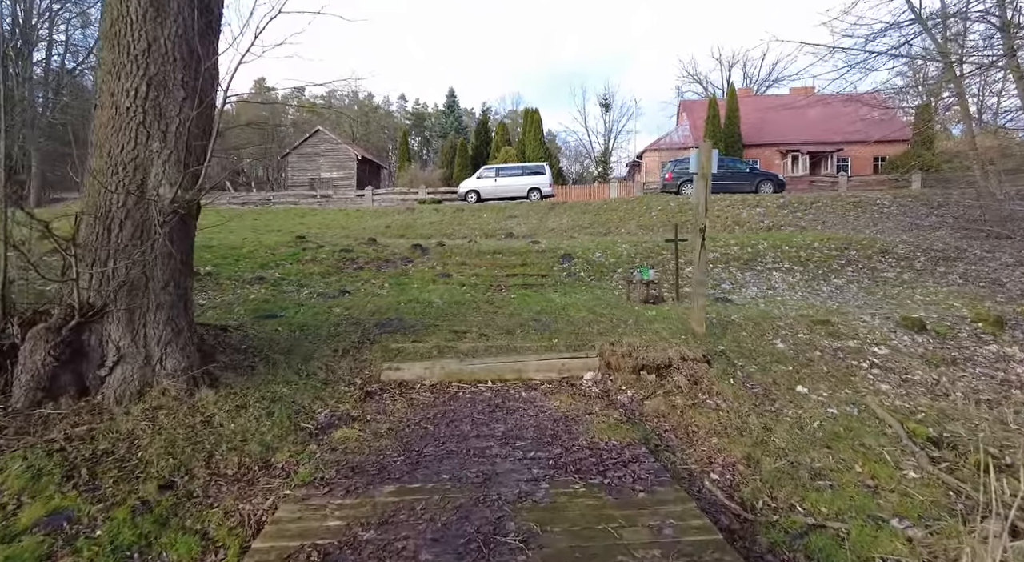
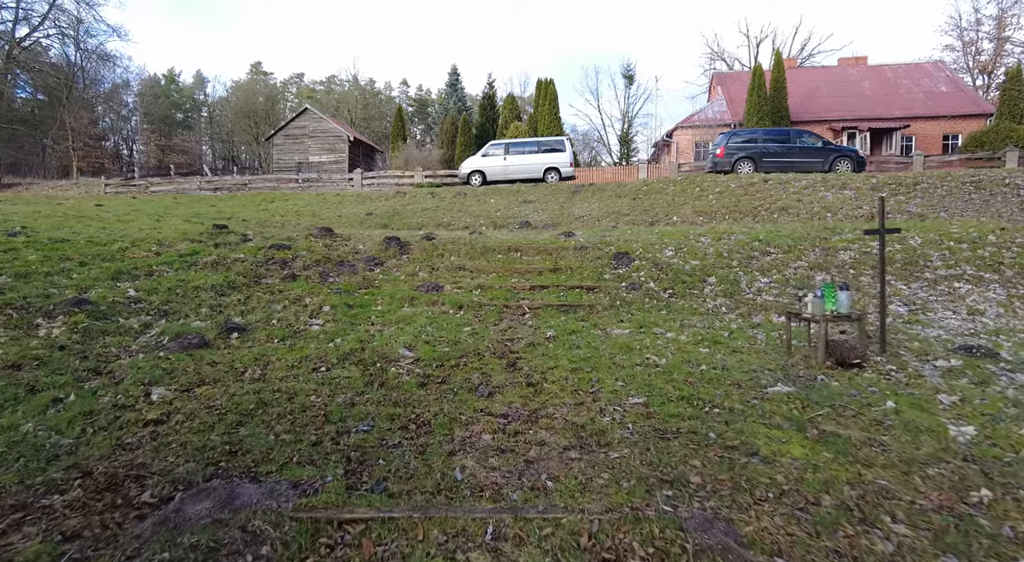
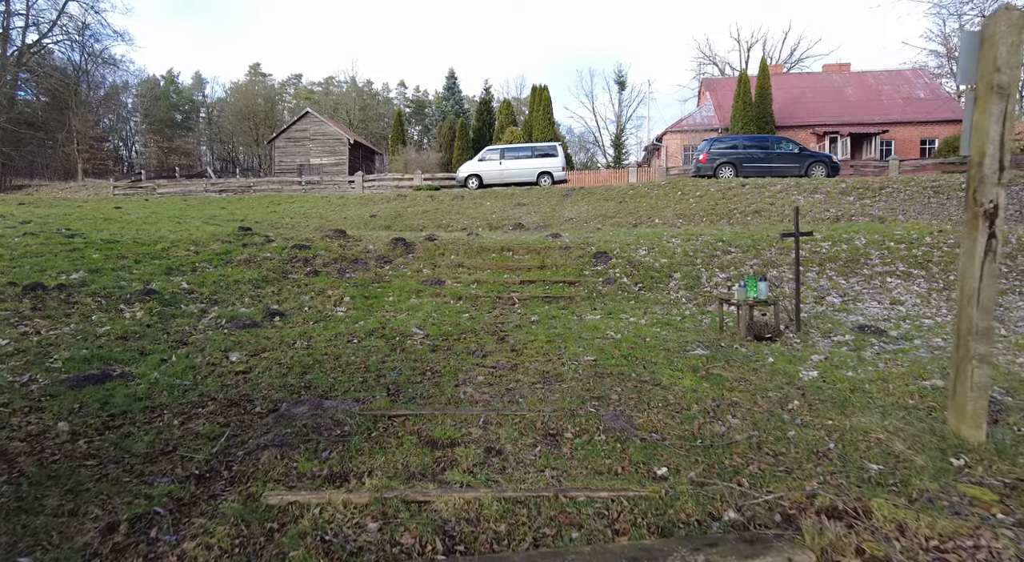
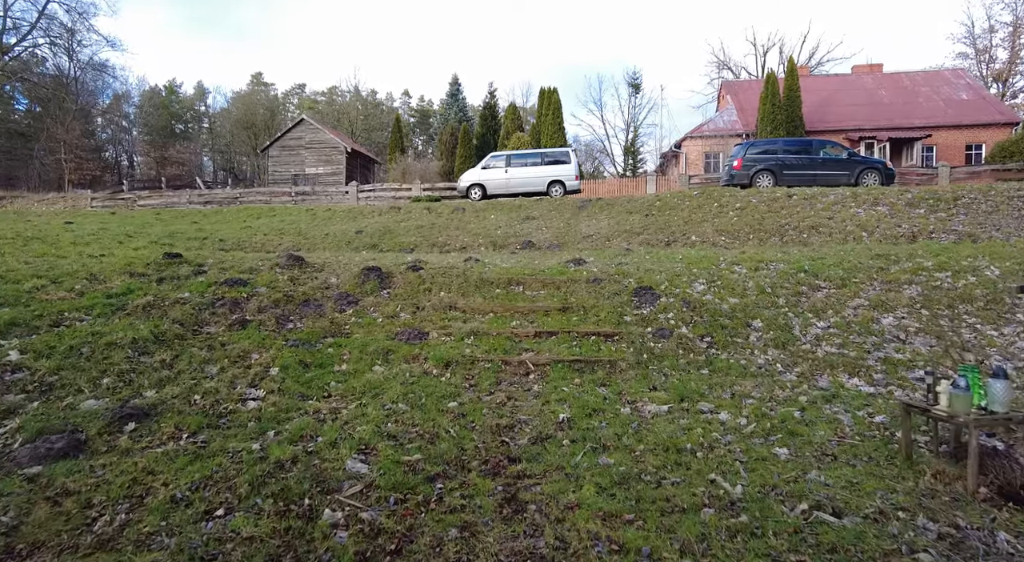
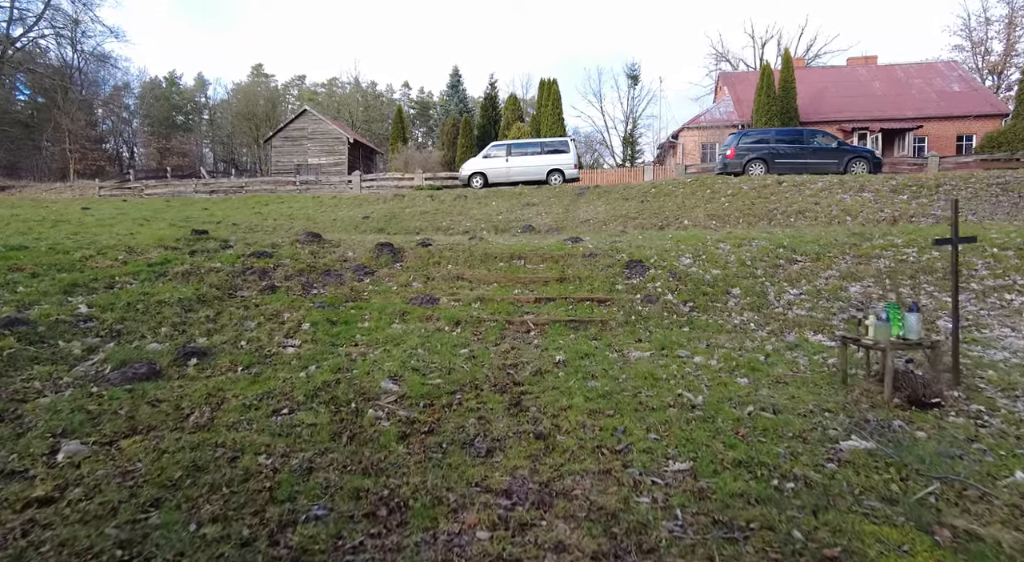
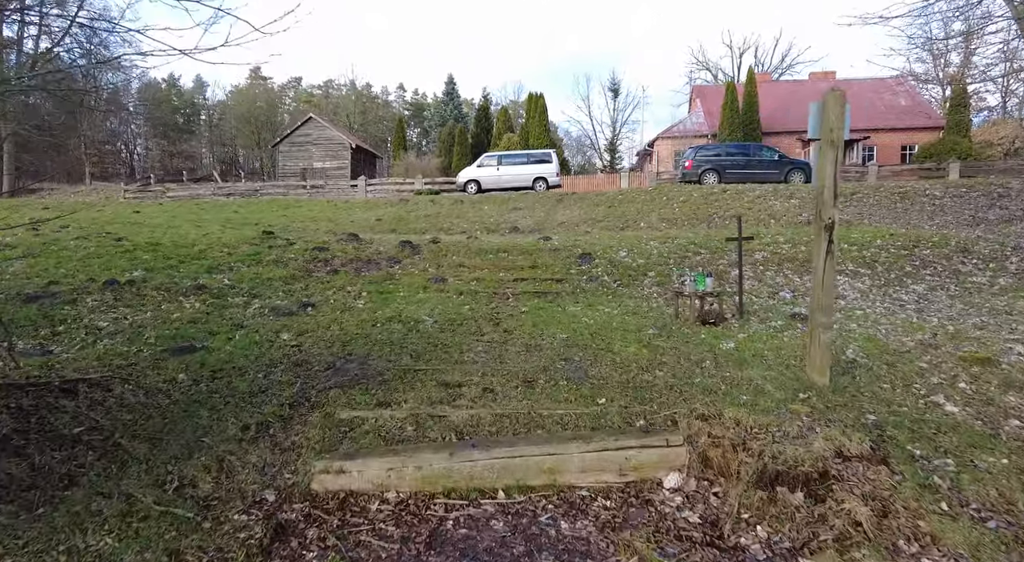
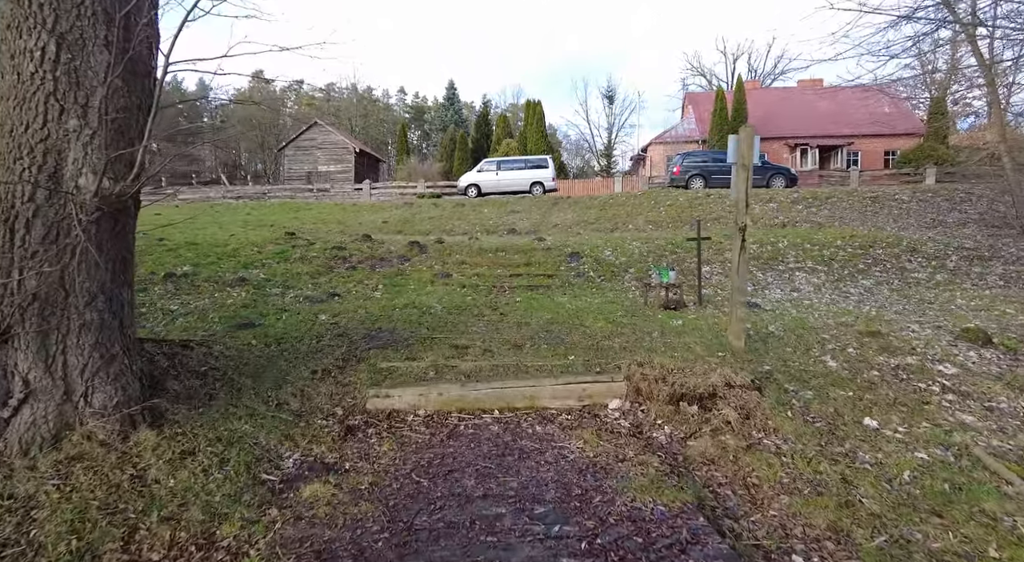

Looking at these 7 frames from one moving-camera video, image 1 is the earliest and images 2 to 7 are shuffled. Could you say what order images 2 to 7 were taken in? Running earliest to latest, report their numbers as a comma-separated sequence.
7, 6, 3, 2, 5, 4
